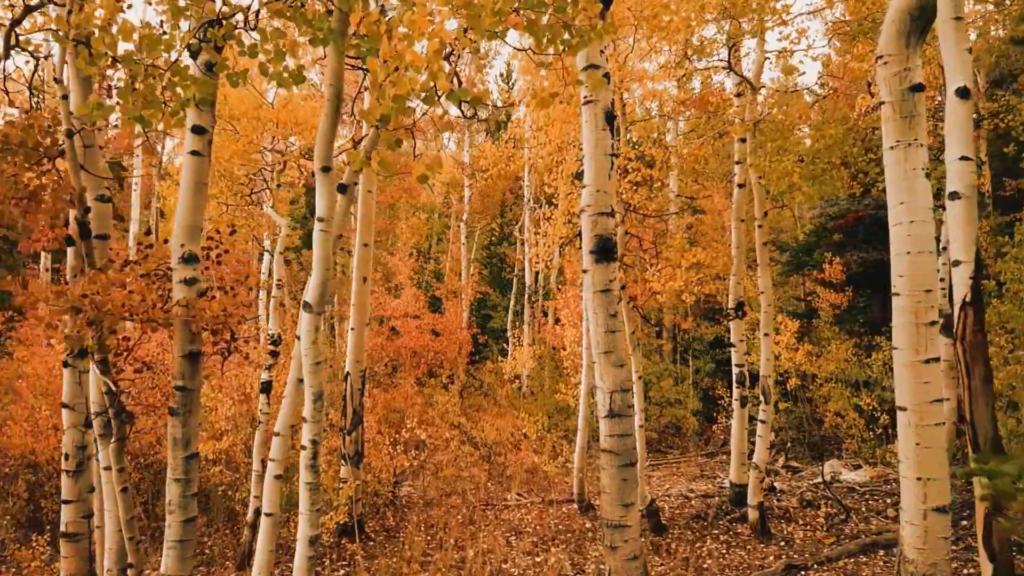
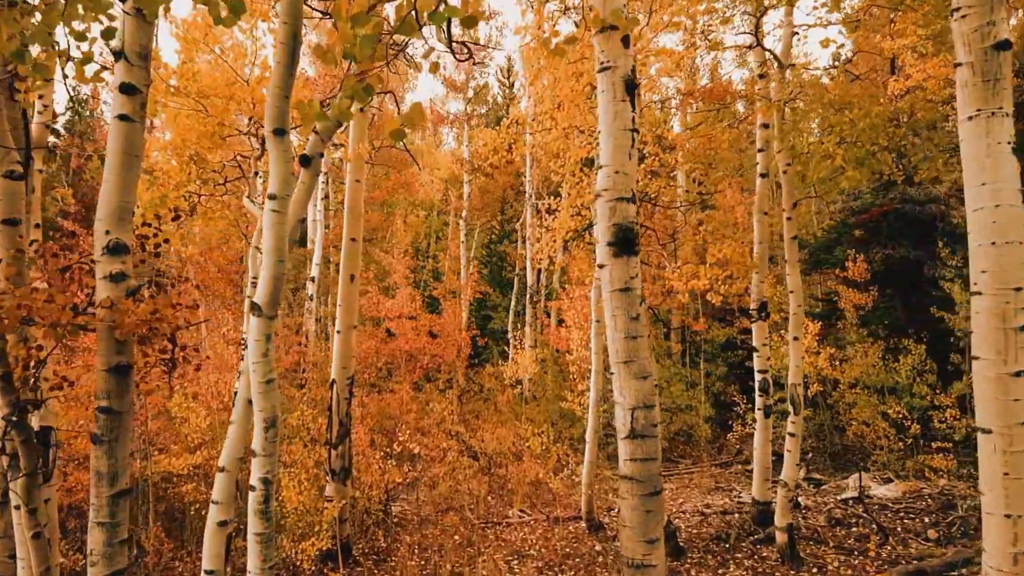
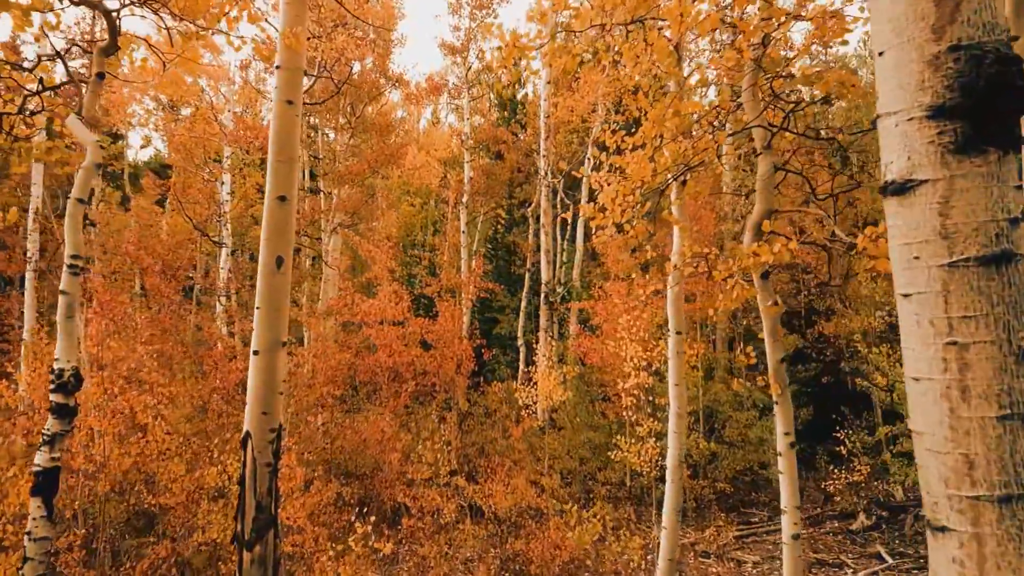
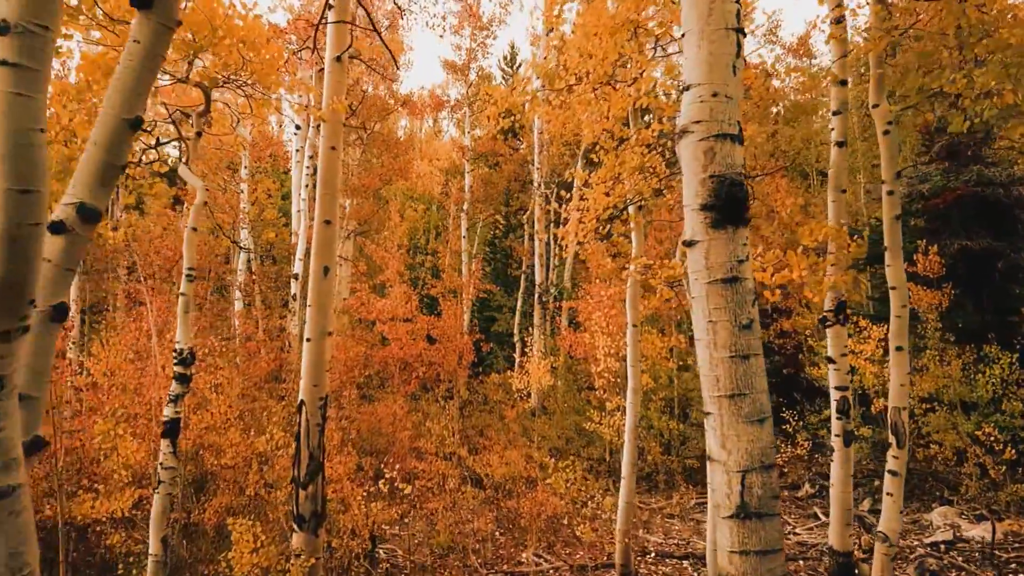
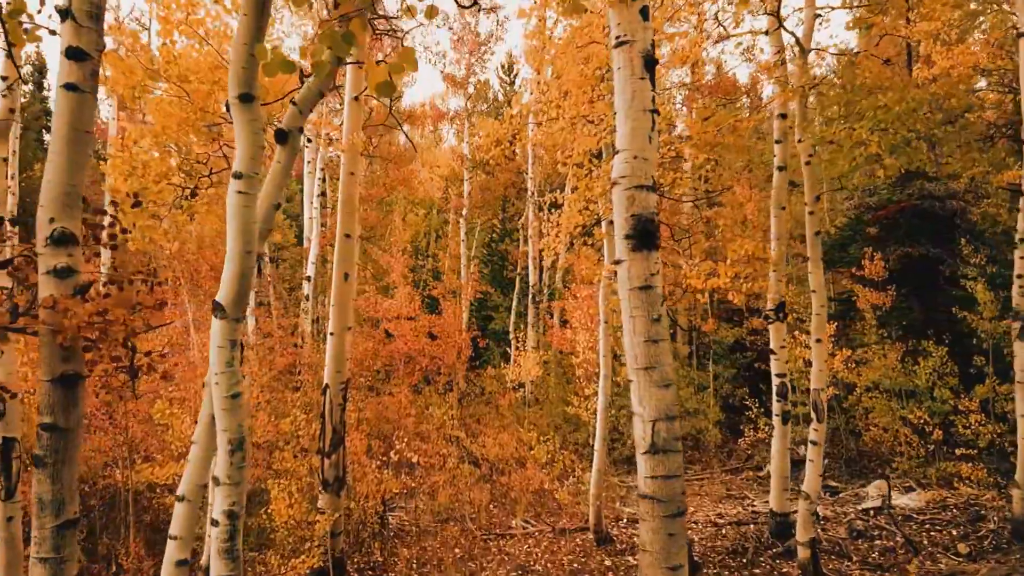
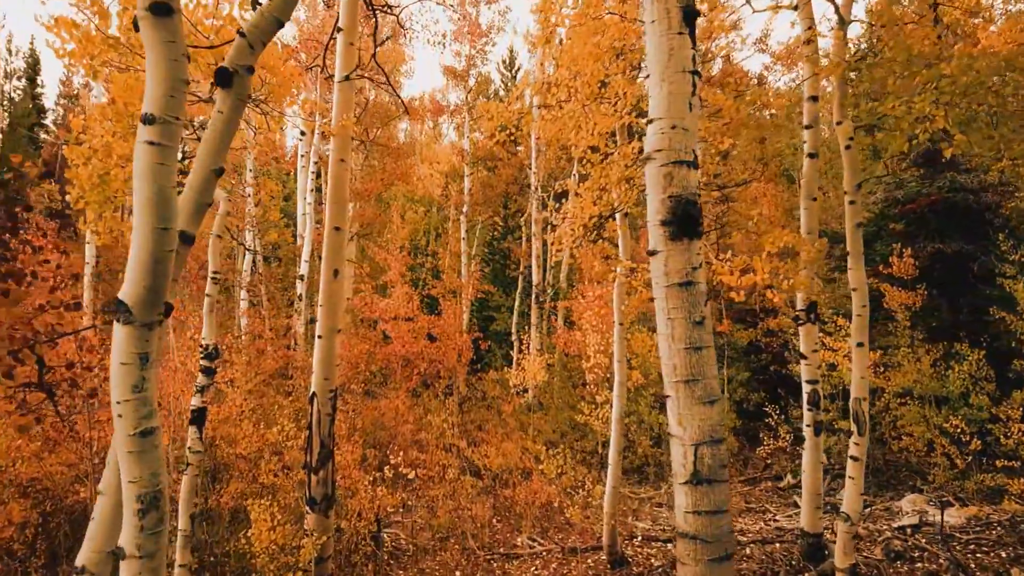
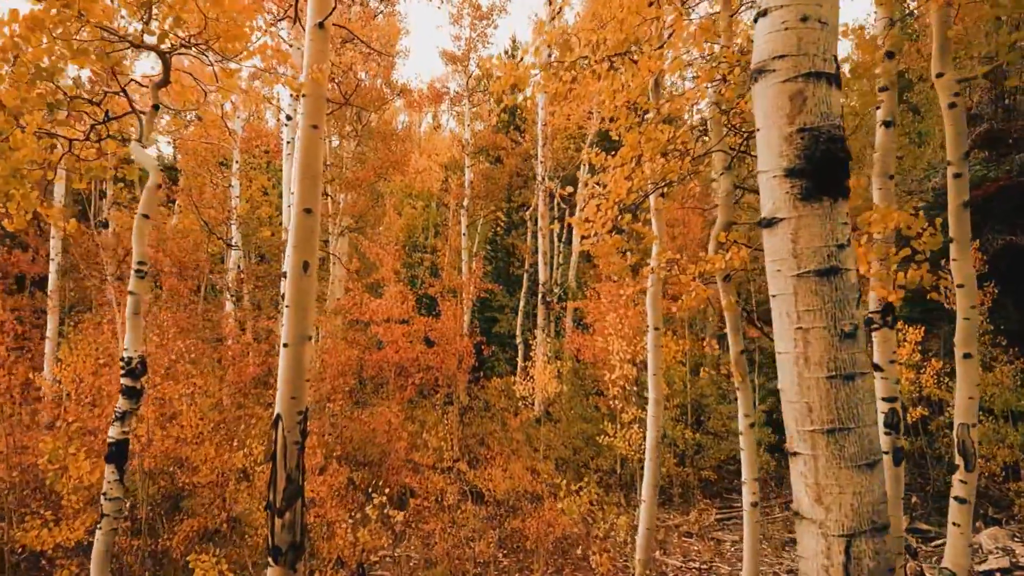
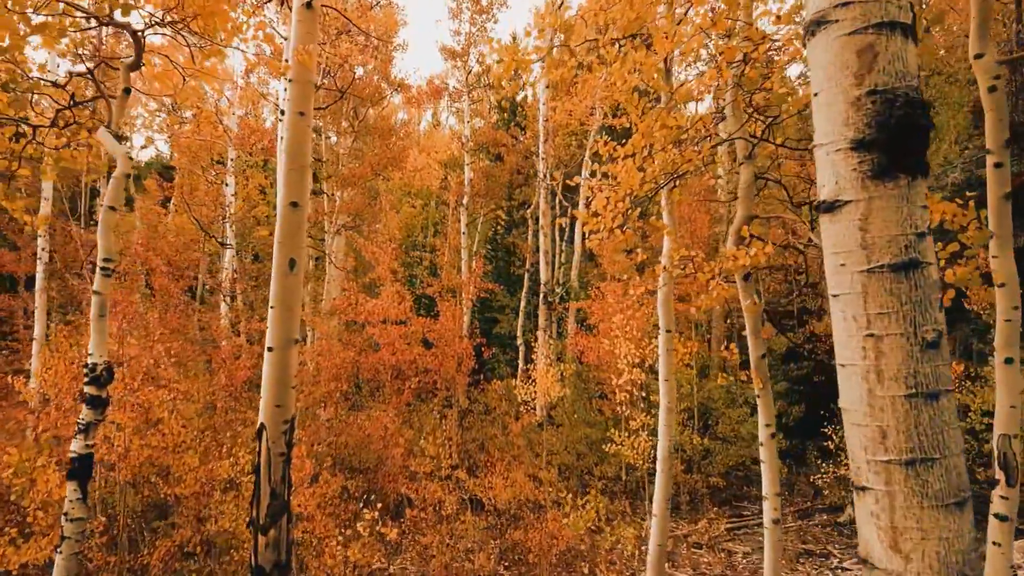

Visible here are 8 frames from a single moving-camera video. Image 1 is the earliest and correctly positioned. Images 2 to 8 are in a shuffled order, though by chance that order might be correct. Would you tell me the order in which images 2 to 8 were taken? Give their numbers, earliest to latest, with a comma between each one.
2, 5, 6, 4, 7, 8, 3
